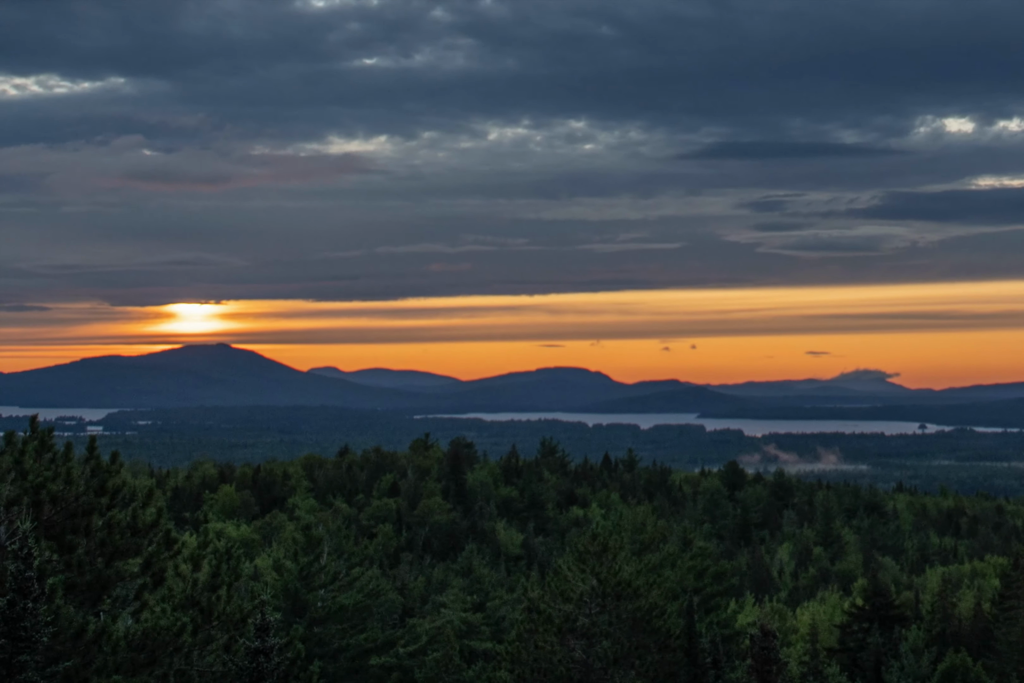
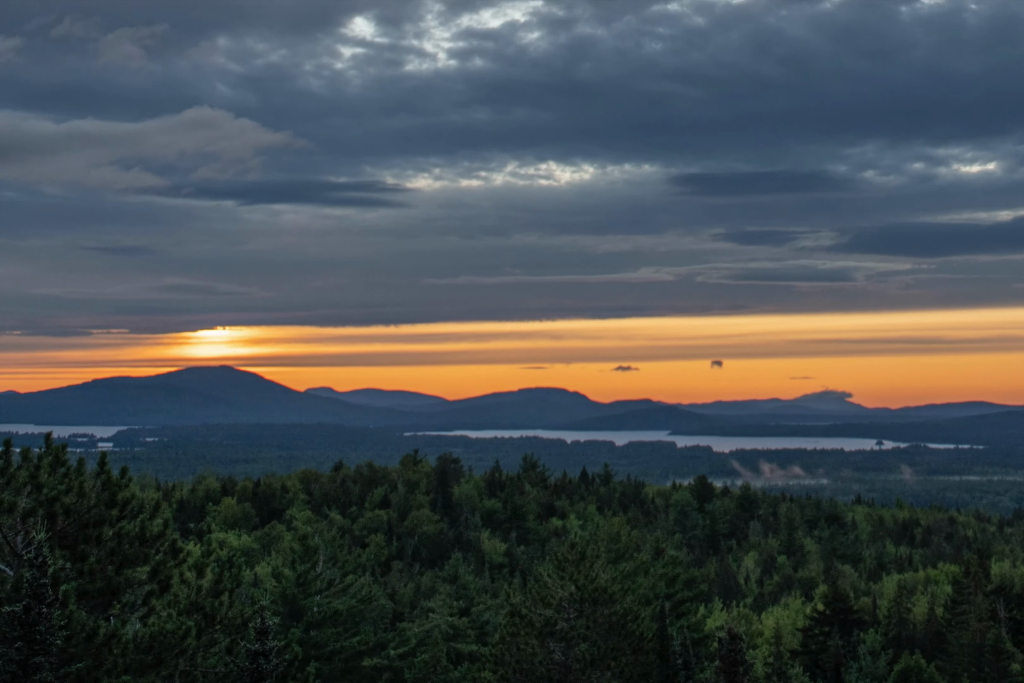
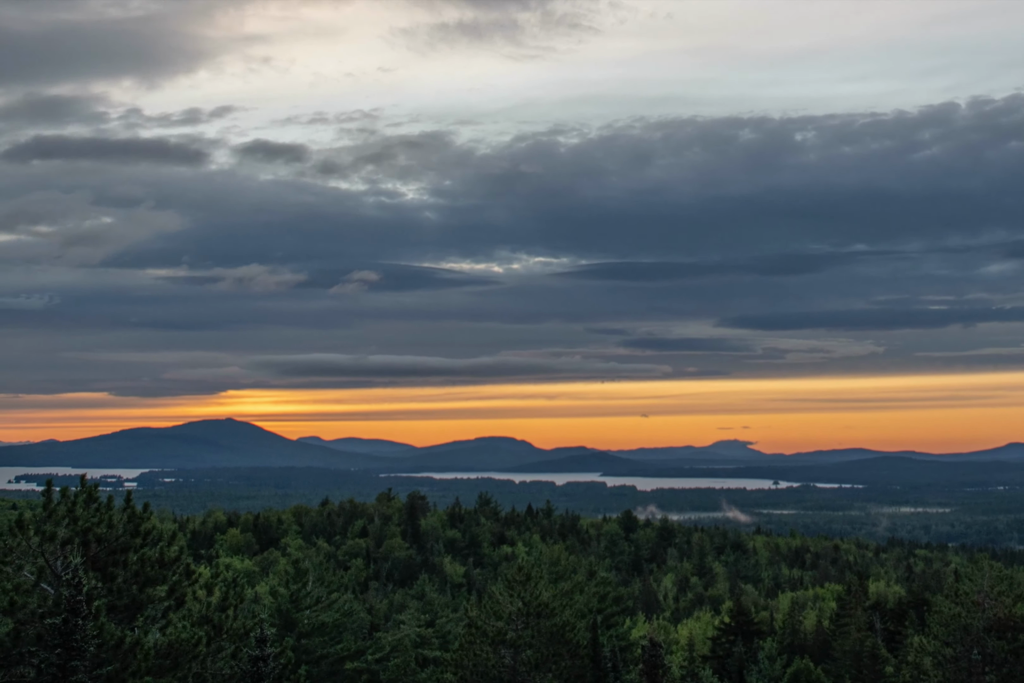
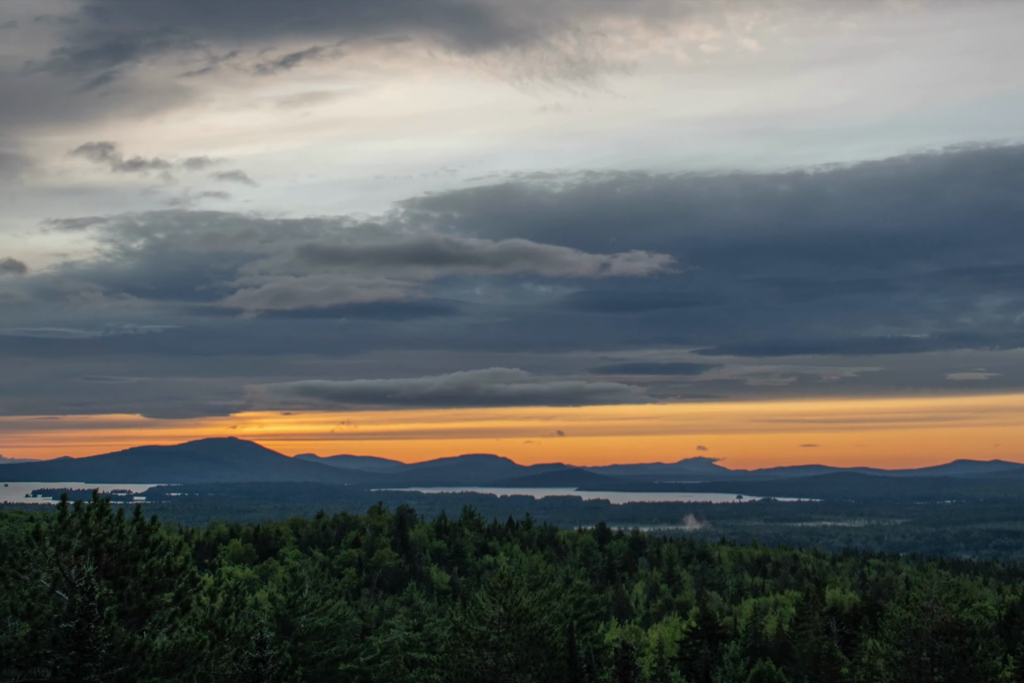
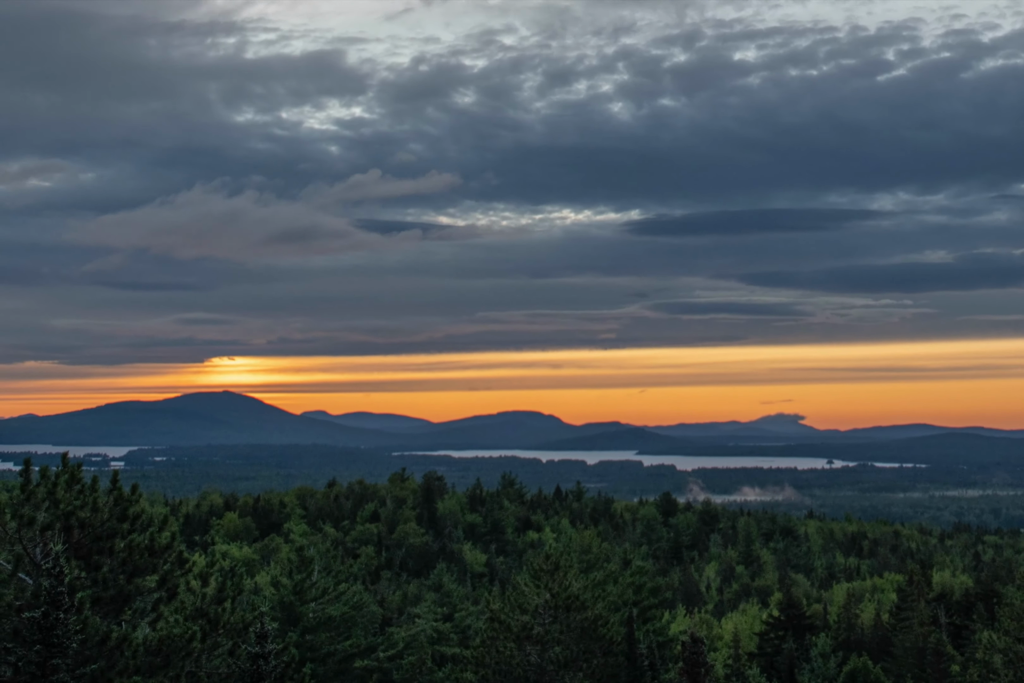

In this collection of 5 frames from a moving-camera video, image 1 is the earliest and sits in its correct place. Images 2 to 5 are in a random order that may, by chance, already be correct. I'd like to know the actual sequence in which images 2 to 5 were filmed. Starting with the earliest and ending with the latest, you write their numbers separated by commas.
2, 5, 3, 4
